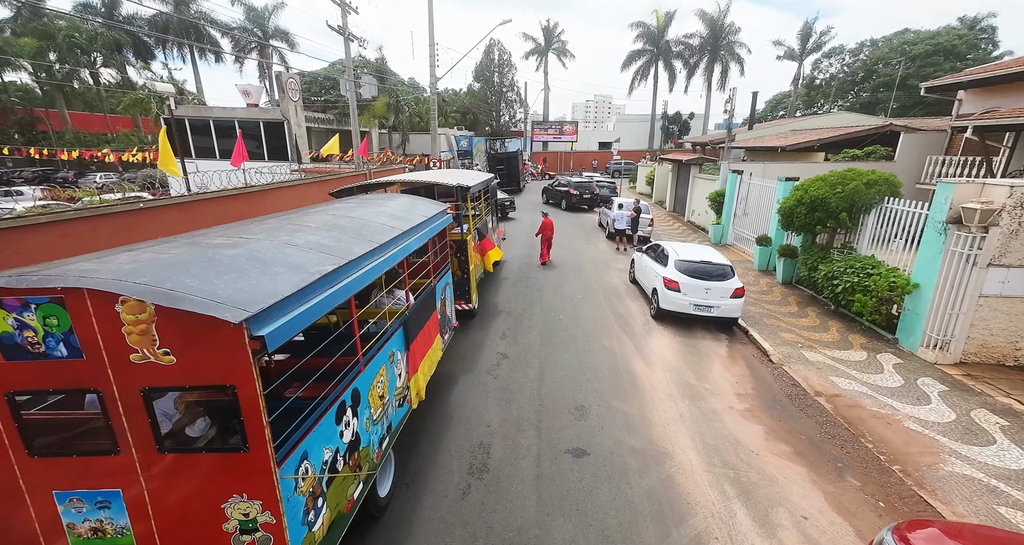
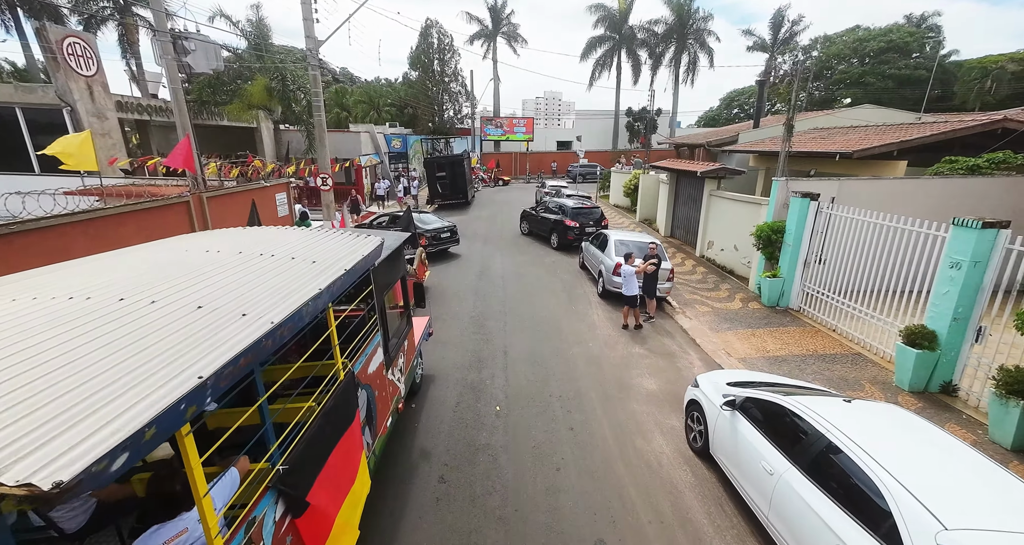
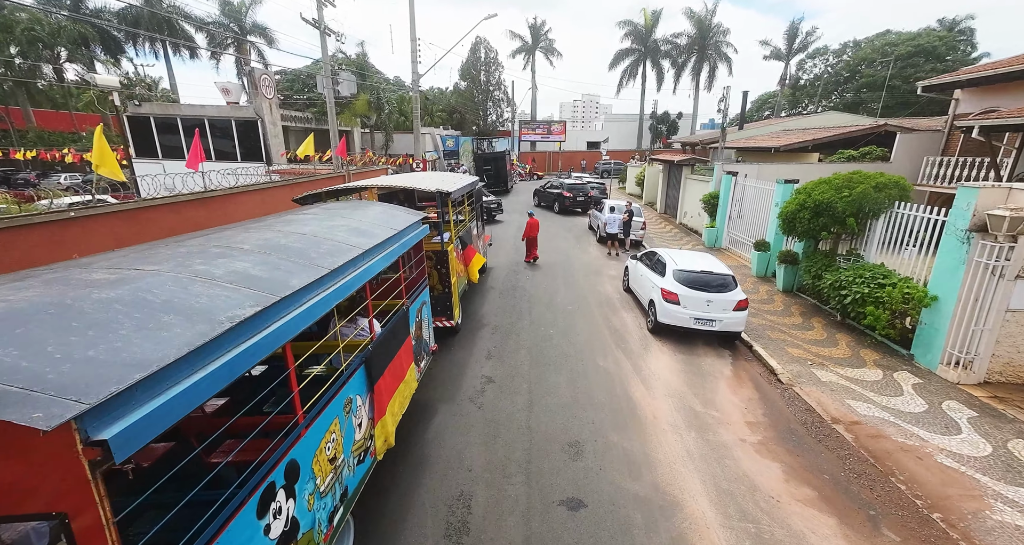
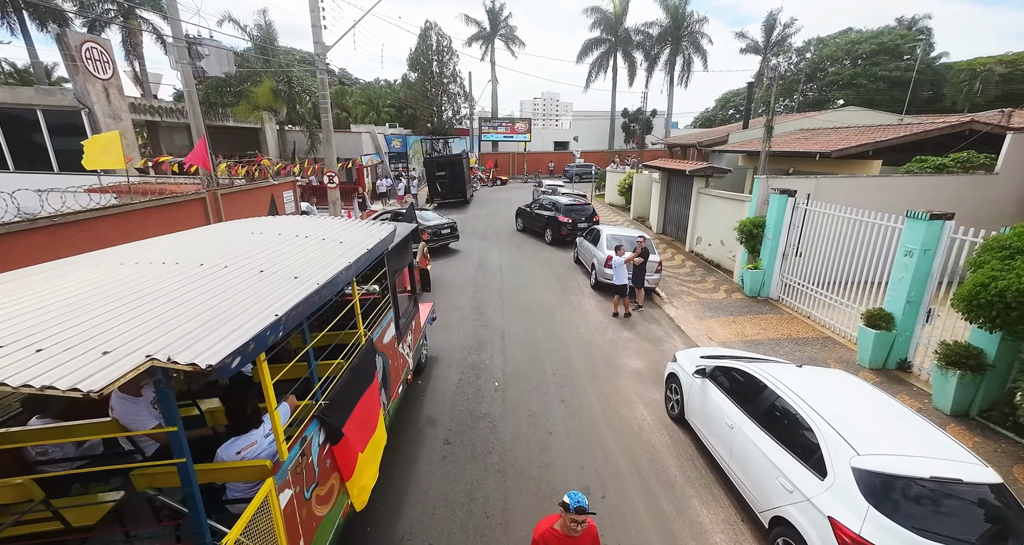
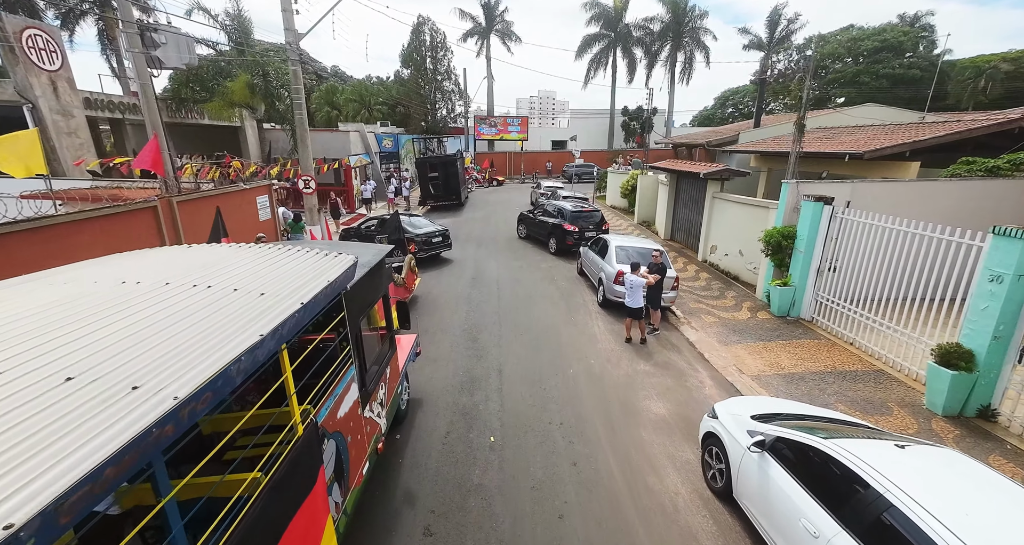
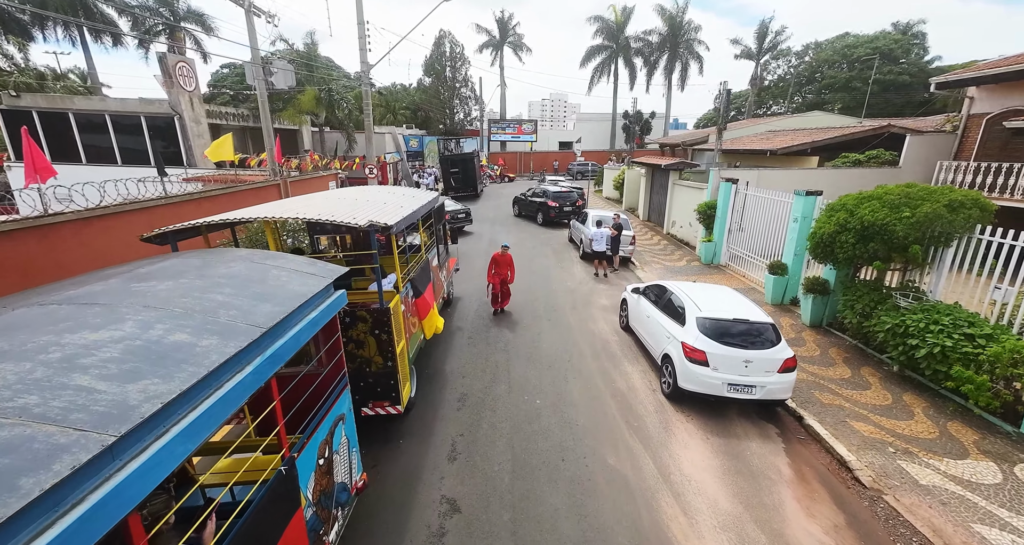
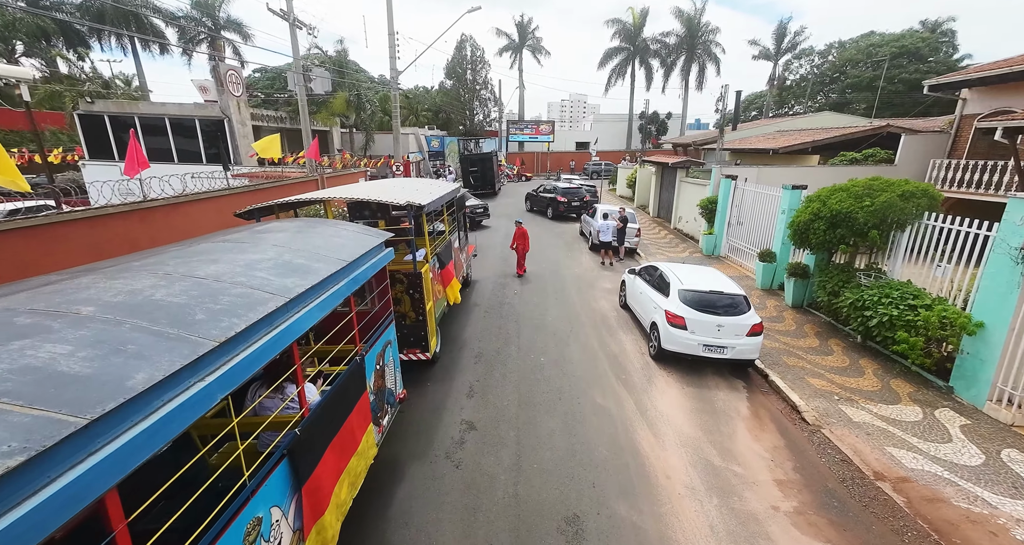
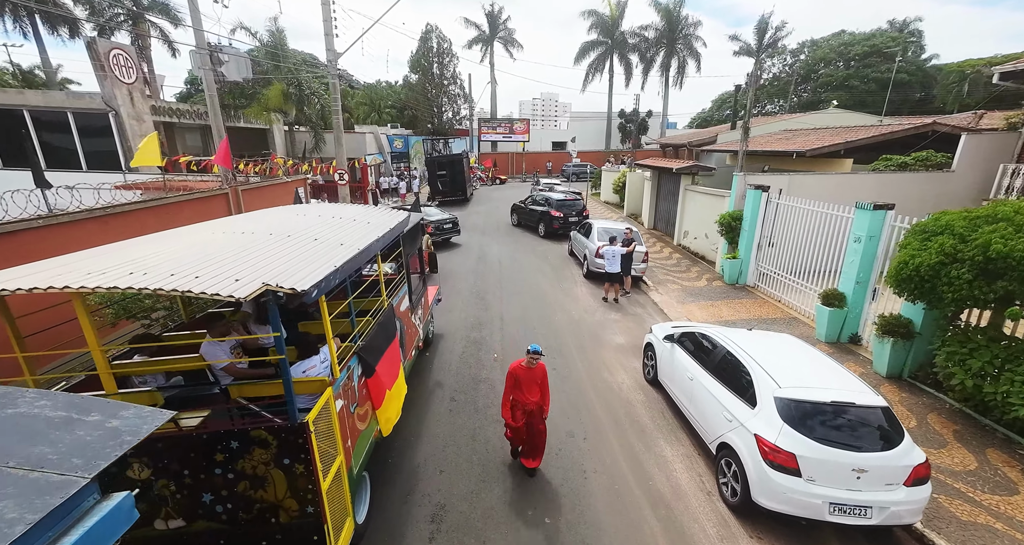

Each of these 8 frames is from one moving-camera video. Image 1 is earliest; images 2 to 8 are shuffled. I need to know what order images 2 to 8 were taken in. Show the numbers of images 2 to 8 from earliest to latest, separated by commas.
3, 7, 6, 8, 4, 2, 5
